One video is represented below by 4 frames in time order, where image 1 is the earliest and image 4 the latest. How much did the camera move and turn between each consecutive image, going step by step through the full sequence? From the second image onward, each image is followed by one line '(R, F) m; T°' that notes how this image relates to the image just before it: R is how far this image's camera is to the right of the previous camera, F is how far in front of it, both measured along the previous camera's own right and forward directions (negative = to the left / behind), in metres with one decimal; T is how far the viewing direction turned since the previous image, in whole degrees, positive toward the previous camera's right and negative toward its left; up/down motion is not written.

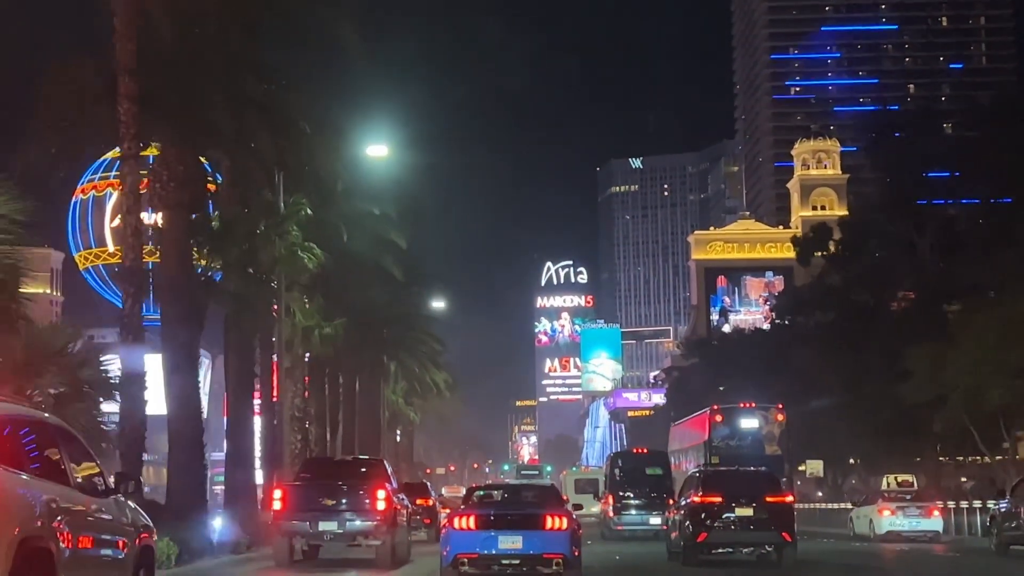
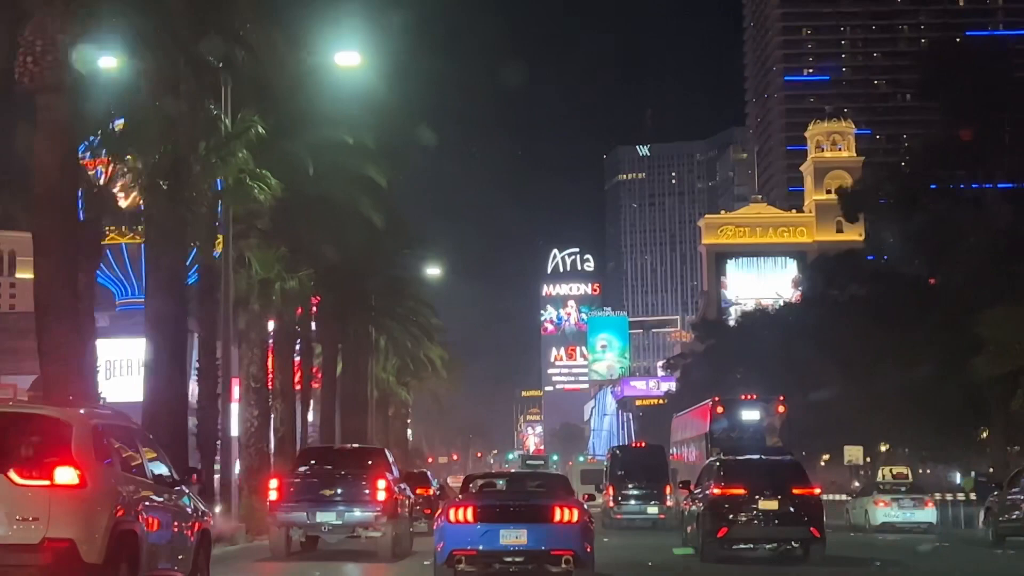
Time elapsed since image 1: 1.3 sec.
(0.0, +0.2) m; 0°
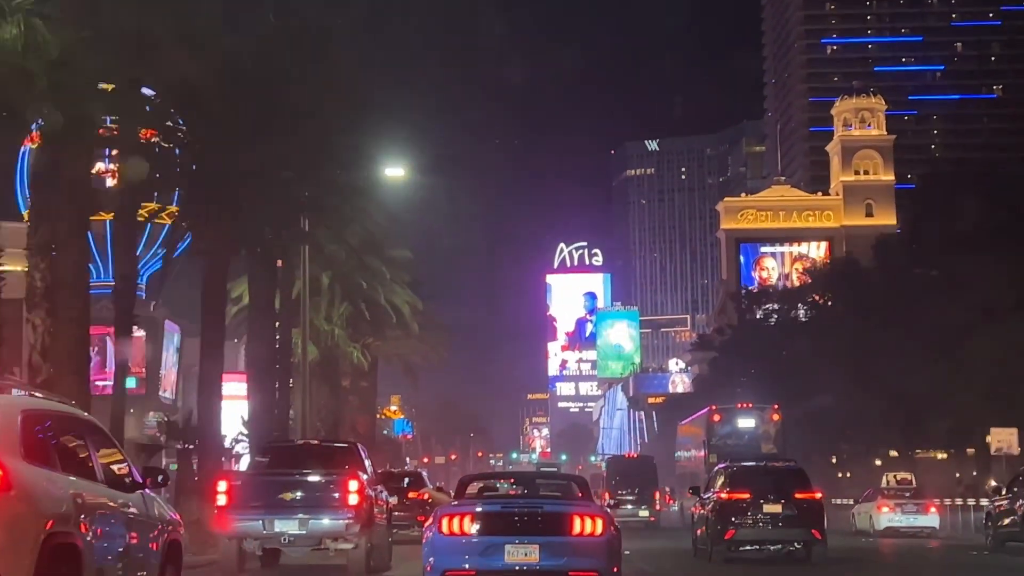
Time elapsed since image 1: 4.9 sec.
(0.0, +1.6) m; 0°
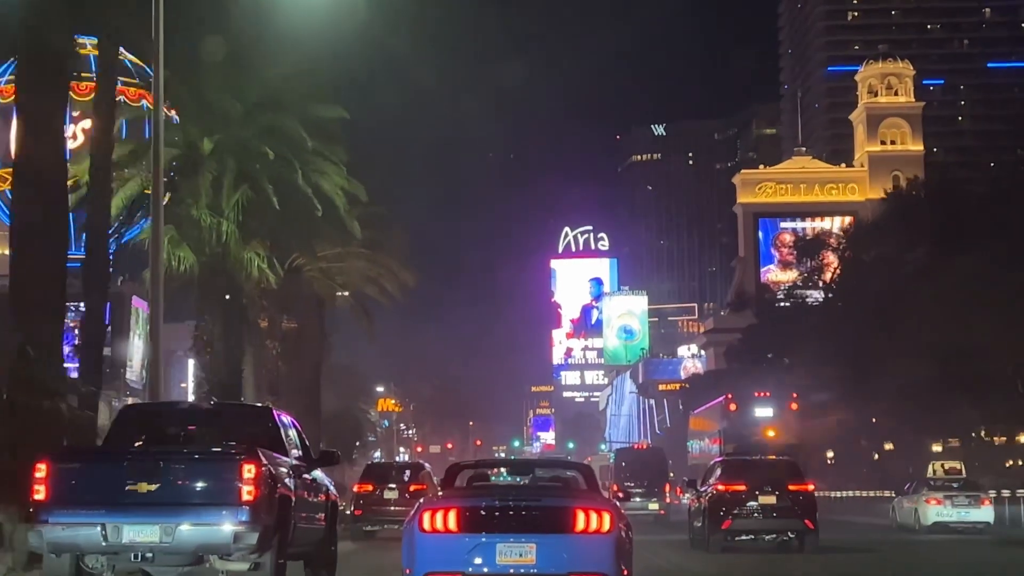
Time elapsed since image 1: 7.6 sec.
(+0.1, +2.2) m; 0°
